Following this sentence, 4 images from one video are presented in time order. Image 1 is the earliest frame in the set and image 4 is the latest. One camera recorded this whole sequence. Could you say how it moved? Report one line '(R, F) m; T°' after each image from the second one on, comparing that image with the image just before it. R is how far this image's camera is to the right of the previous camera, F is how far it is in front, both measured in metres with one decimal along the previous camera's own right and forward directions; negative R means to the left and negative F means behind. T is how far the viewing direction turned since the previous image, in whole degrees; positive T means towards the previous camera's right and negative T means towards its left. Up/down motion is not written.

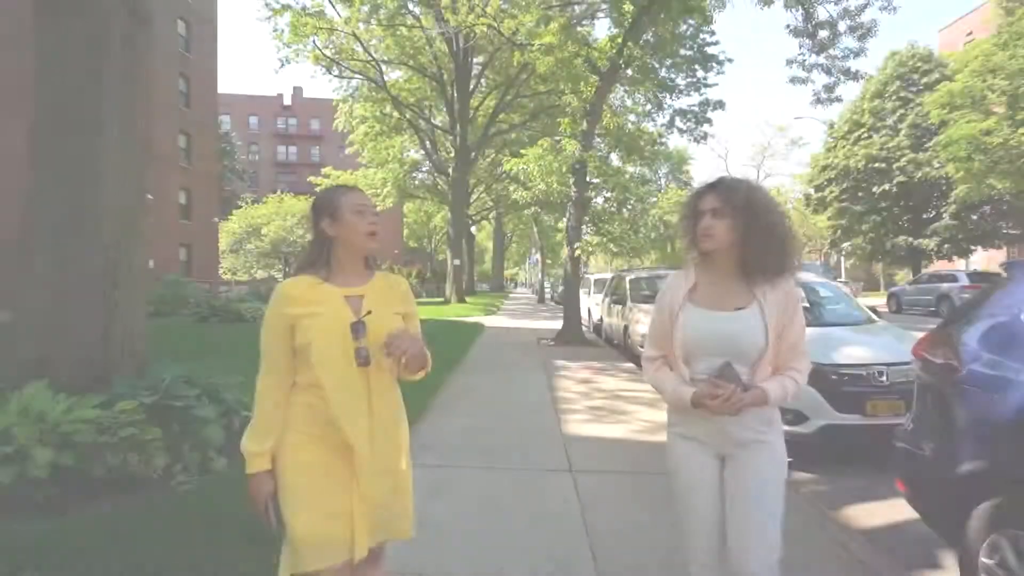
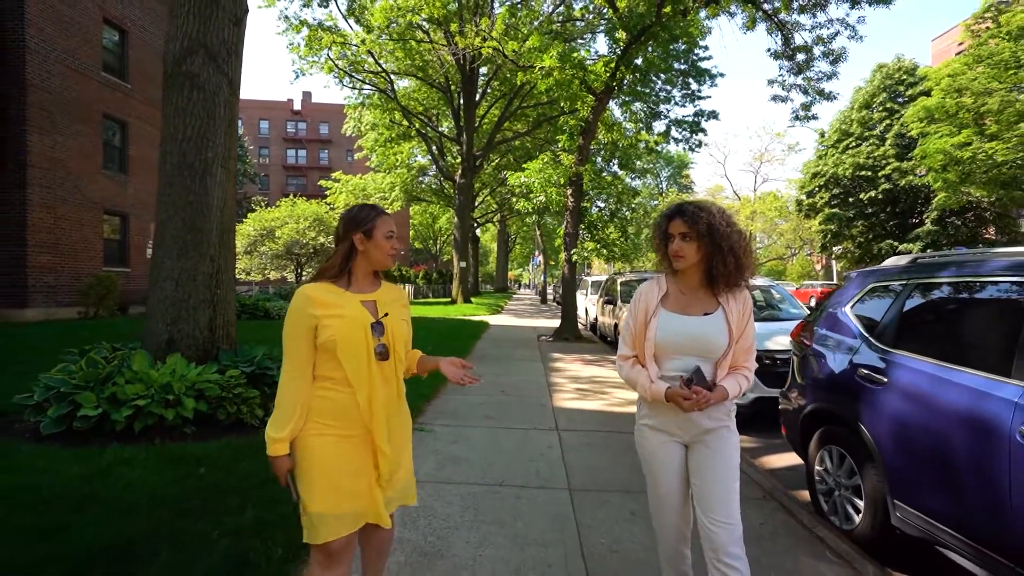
(0.0, -1.6) m; 0°
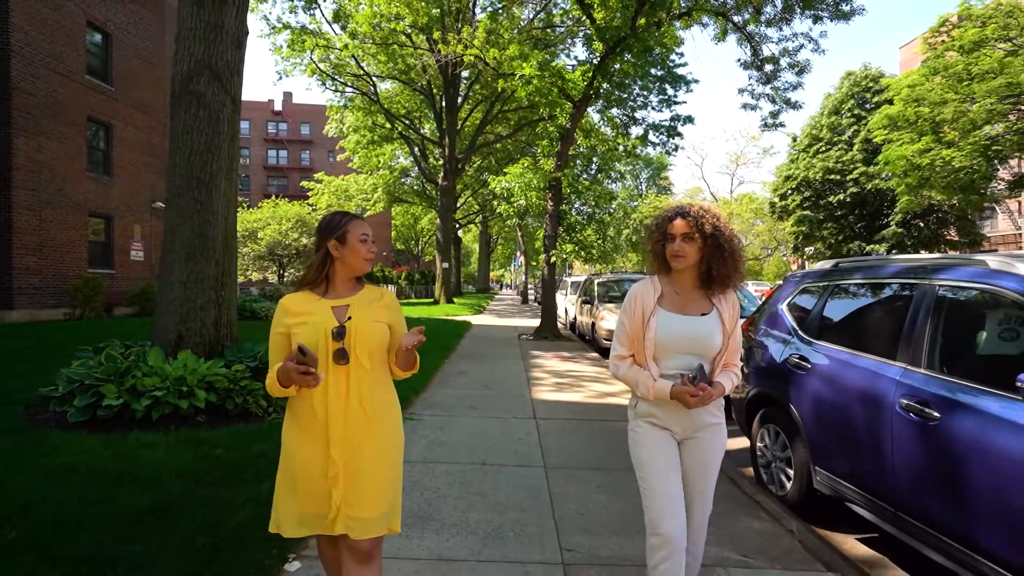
(0.0, -0.6) m; +2°
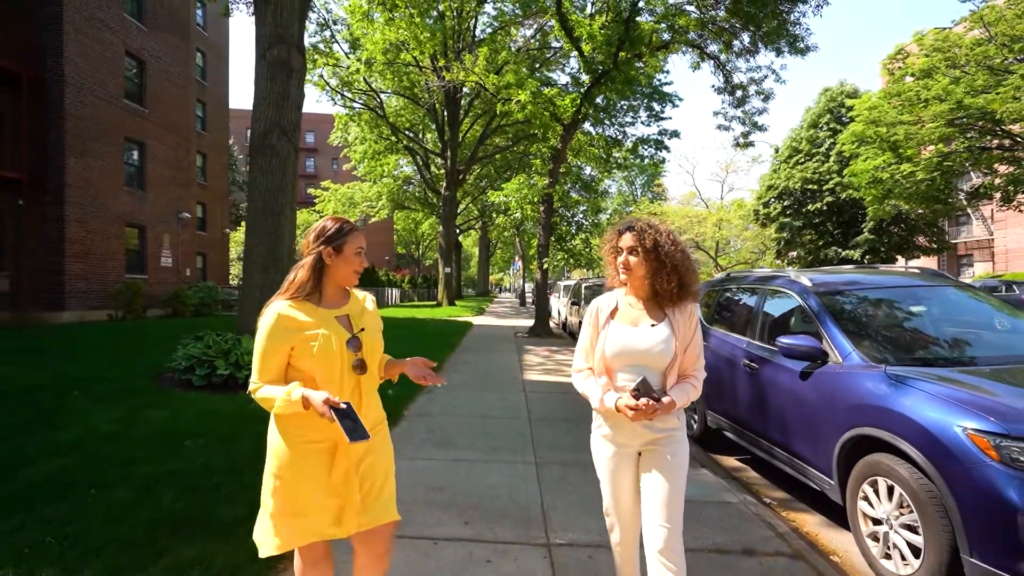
(+0.1, -2.2) m; 0°
